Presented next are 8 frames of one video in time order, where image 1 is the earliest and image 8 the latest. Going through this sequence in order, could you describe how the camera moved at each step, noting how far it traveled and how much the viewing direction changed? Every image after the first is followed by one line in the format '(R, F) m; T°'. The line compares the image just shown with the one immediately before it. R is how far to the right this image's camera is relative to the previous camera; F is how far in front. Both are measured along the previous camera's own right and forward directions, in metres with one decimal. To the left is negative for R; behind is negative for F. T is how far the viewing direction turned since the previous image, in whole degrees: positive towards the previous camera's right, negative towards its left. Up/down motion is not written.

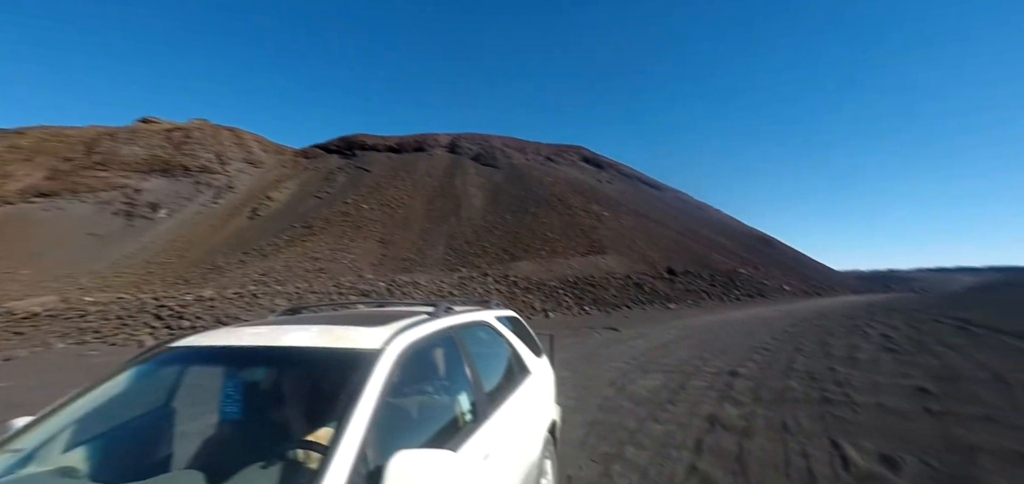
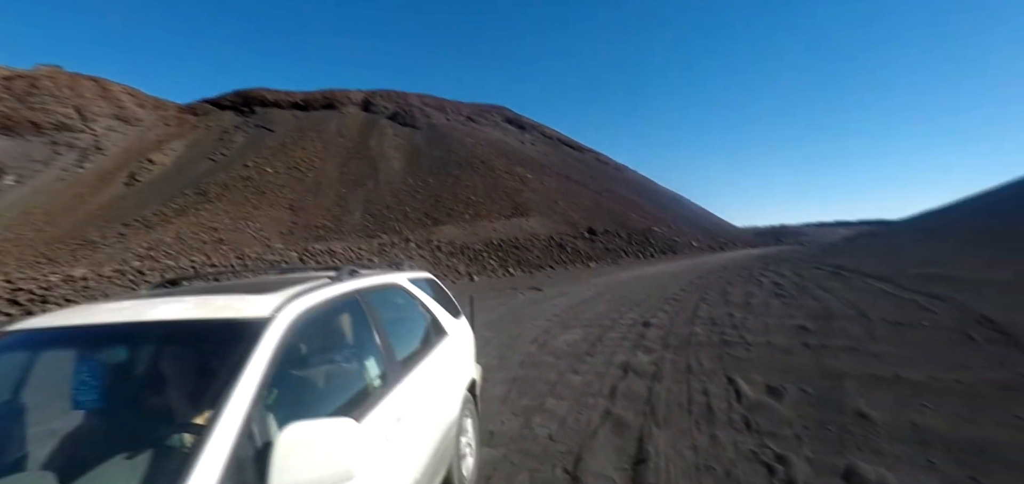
(+0.3, +0.2) m; +9°
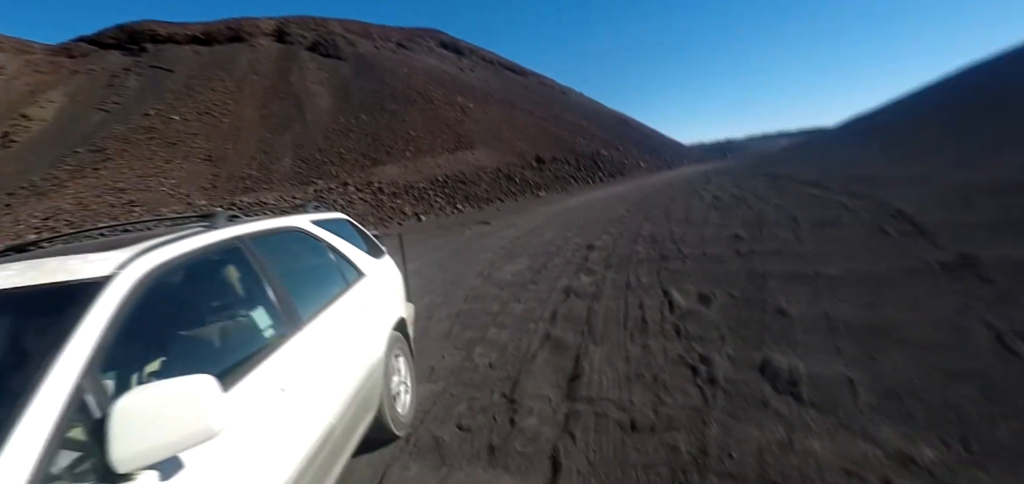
(+0.4, +0.2) m; +4°
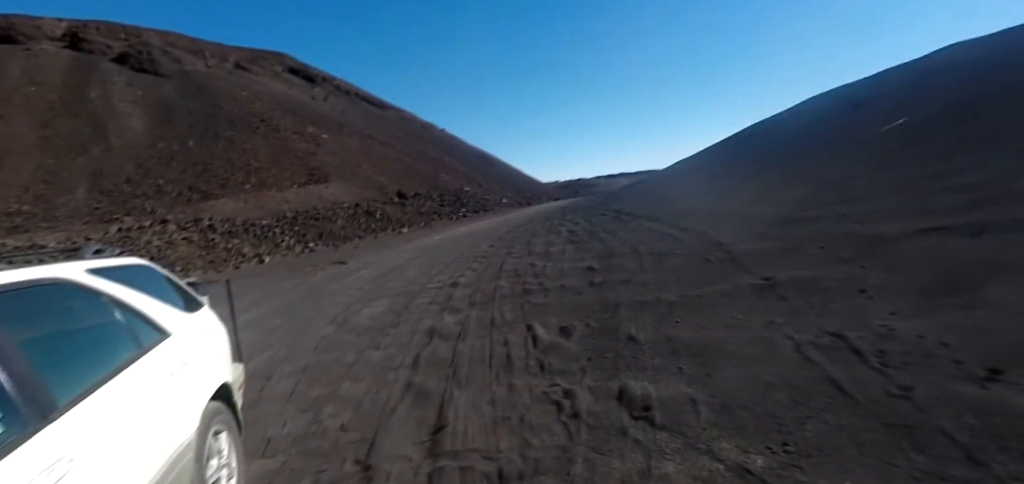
(+0.2, +0.2) m; +17°
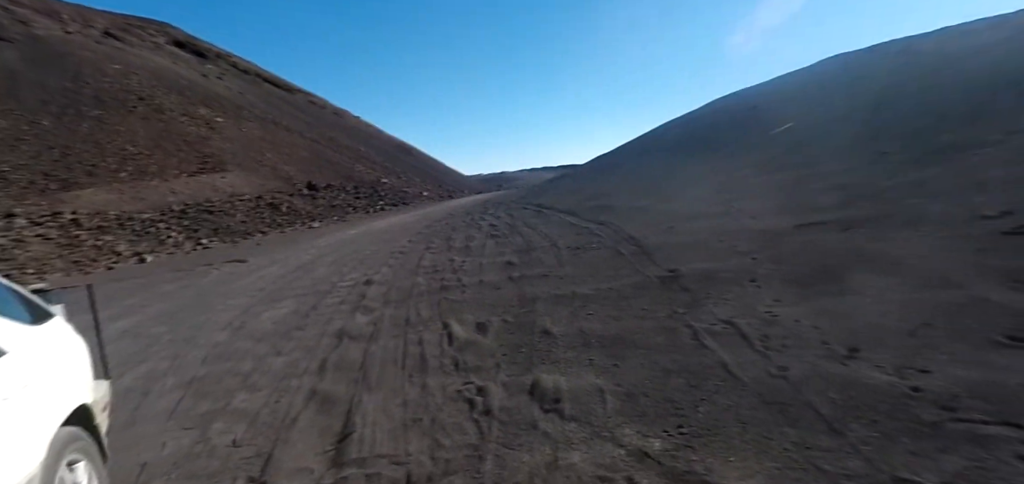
(+0.2, +0.1) m; +9°
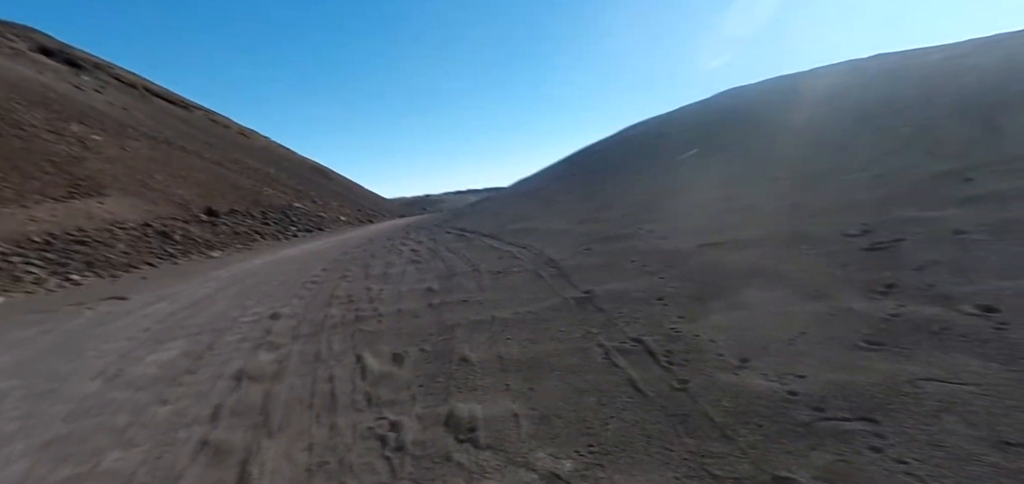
(+0.2, 0.0) m; +9°
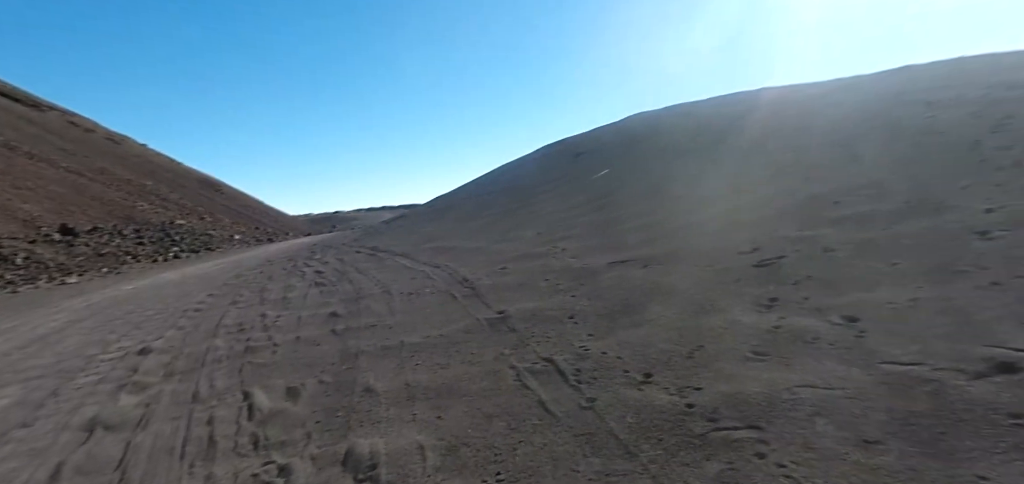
(+0.2, +0.1) m; +9°
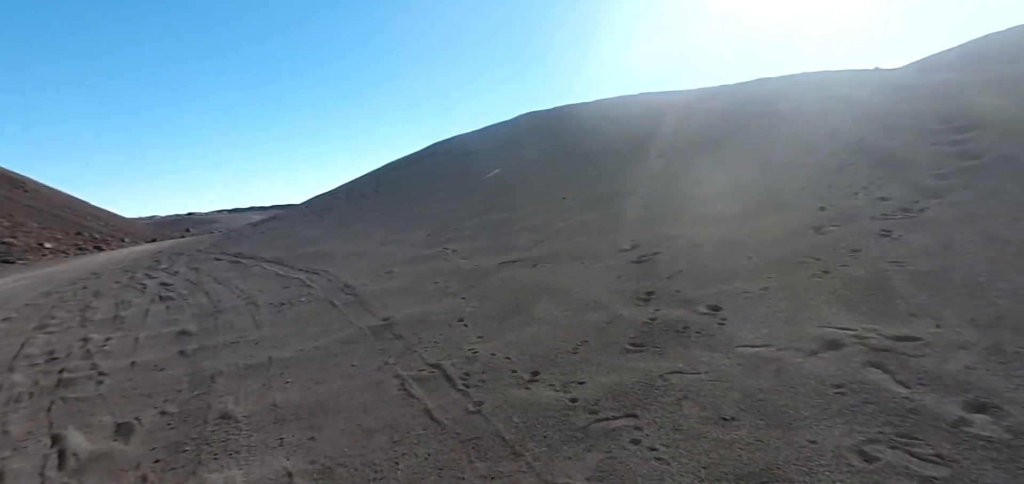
(+0.3, +0.1) m; +11°
